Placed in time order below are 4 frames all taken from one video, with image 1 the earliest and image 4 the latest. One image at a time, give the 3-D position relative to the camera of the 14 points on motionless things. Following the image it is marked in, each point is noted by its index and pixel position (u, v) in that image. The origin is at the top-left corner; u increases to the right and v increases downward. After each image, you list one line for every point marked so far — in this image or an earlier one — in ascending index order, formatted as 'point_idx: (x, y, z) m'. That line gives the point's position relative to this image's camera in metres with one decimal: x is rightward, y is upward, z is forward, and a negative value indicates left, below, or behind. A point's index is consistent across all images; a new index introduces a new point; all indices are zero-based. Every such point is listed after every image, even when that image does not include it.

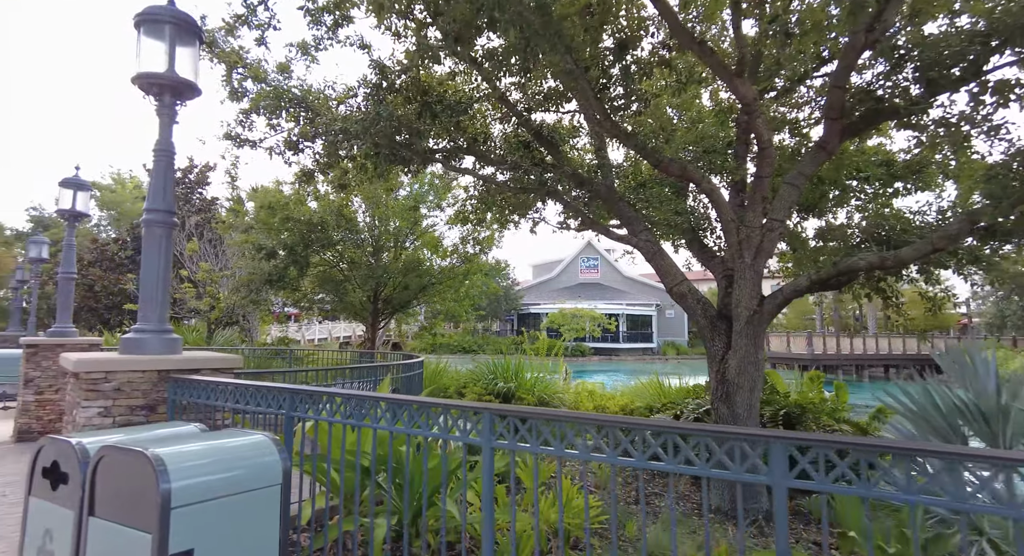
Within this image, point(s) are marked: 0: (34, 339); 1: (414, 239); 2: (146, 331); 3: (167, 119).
0: (-7.7, -1.0, +8.6) m
1: (-2.6, +1.0, +13.8) m
2: (-3.2, -0.5, +4.6) m
3: (-3.2, +1.5, +4.9) m
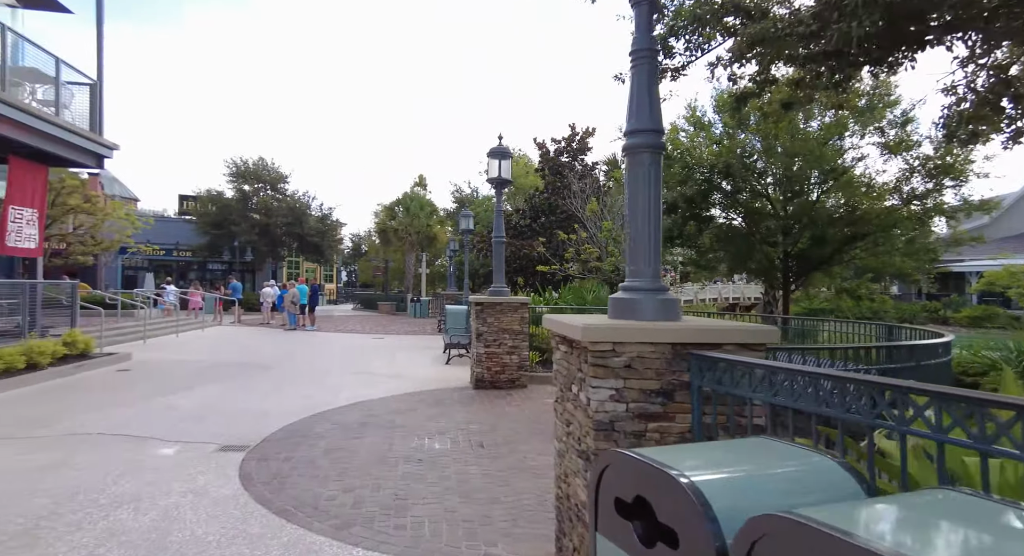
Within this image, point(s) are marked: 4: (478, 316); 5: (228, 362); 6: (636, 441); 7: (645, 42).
0: (-0.6, -0.4, +9.4) m
1: (+6.5, +2.0, +10.7) m
2: (+0.9, -0.1, +3.5) m
3: (+0.9, +1.9, +3.7) m
4: (-0.6, -0.7, +9.4) m
5: (-6.2, -1.8, +11.5) m
6: (+0.7, -0.9, +3.0) m
7: (+0.9, +1.6, +3.6) m
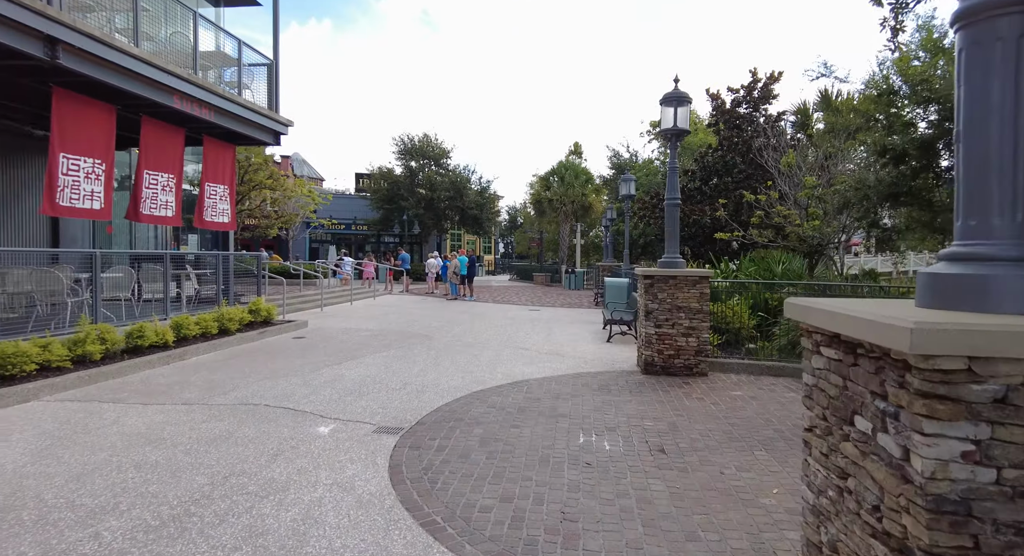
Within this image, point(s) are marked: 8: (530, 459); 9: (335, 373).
0: (+2.1, +0.1, +8.1) m
1: (+9.3, +2.5, +7.2) m
2: (+1.8, +0.1, +2.0) m
3: (+1.9, +2.0, +2.1) m
4: (+2.1, -0.2, +8.1) m
5: (-2.7, -1.2, +11.8) m
6: (+1.5, -0.8, +1.6) m
7: (+1.9, +1.8, +2.0) m
8: (+0.2, -1.6, +4.6) m
9: (-2.5, -1.4, +7.6) m
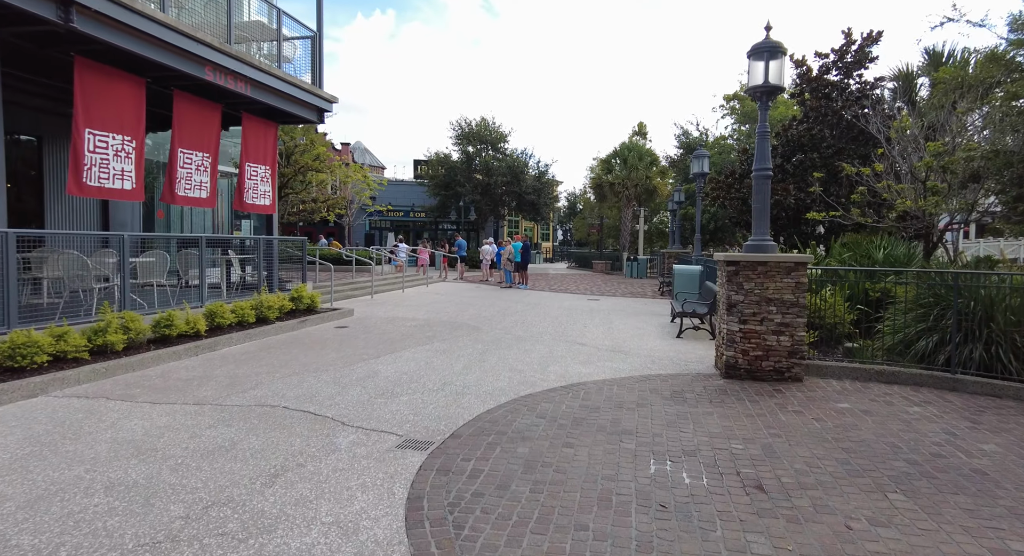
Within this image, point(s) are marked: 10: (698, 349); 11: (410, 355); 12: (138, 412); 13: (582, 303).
0: (+2.8, +0.3, +6.8) m
1: (+9.8, +2.6, +5.0) m
2: (+1.9, +0.1, +0.8) m
3: (+2.0, +2.1, +0.8) m
4: (+2.8, 0.0, +6.8) m
5: (-1.5, -0.9, +11.0) m
6: (+1.5, -0.8, +0.4) m
7: (+1.9, +1.8, +0.7) m
8: (+0.5, -1.5, +3.6) m
9: (-1.8, -1.2, +6.8) m
10: (+3.0, -1.2, +8.6) m
11: (-1.5, -1.1, +7.7) m
12: (-3.5, -1.2, +4.9) m
13: (+2.0, -0.7, +15.4) m
